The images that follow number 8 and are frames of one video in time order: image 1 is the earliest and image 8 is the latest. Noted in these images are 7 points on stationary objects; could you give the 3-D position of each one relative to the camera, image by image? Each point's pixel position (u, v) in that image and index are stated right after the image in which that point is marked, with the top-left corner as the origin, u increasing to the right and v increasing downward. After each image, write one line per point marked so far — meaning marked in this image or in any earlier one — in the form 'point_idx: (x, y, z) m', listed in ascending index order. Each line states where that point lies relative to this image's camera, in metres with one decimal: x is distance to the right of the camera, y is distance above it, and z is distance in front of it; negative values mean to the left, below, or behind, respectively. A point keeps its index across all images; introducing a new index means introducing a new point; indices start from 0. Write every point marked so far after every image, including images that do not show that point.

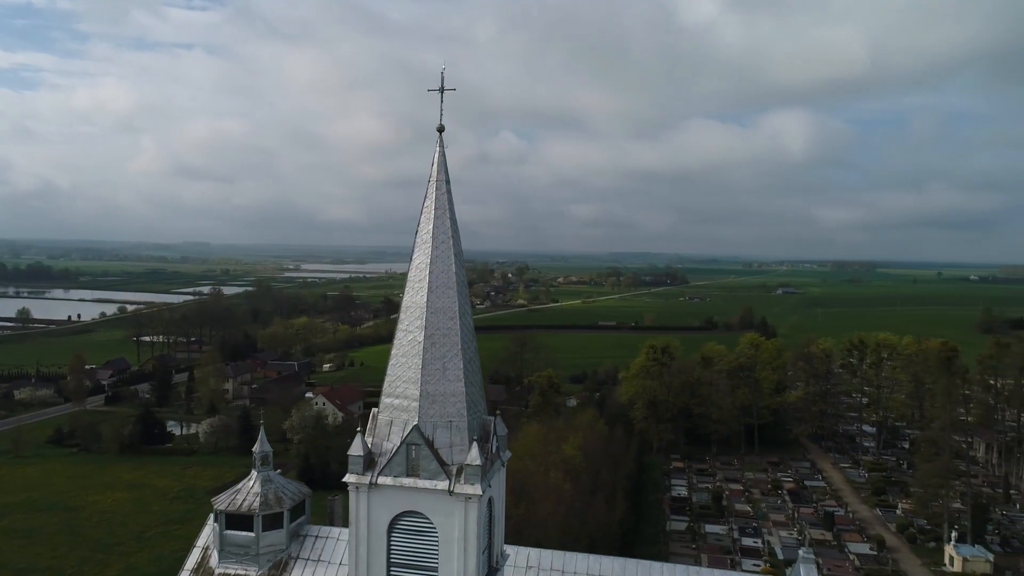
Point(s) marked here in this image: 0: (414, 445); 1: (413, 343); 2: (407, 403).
0: (-1.4, -2.3, +10.5) m
1: (-1.5, -0.8, +10.8) m
2: (-1.5, -1.7, +10.7) m
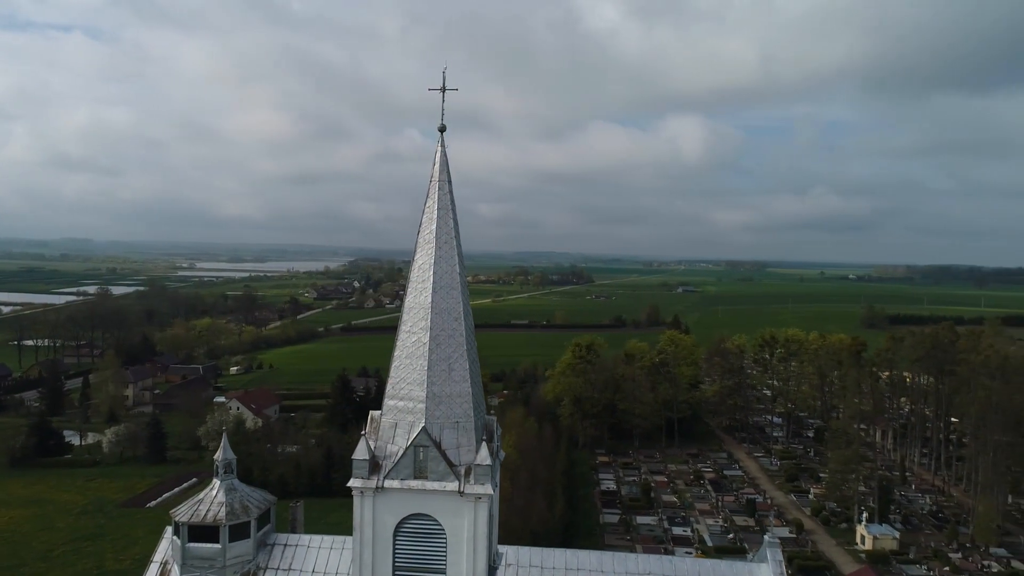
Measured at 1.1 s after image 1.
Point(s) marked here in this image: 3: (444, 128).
0: (-1.3, -2.3, +10.5) m
1: (-1.4, -0.8, +10.8) m
2: (-1.4, -1.7, +10.6) m
3: (-1.1, +2.5, +10.9) m
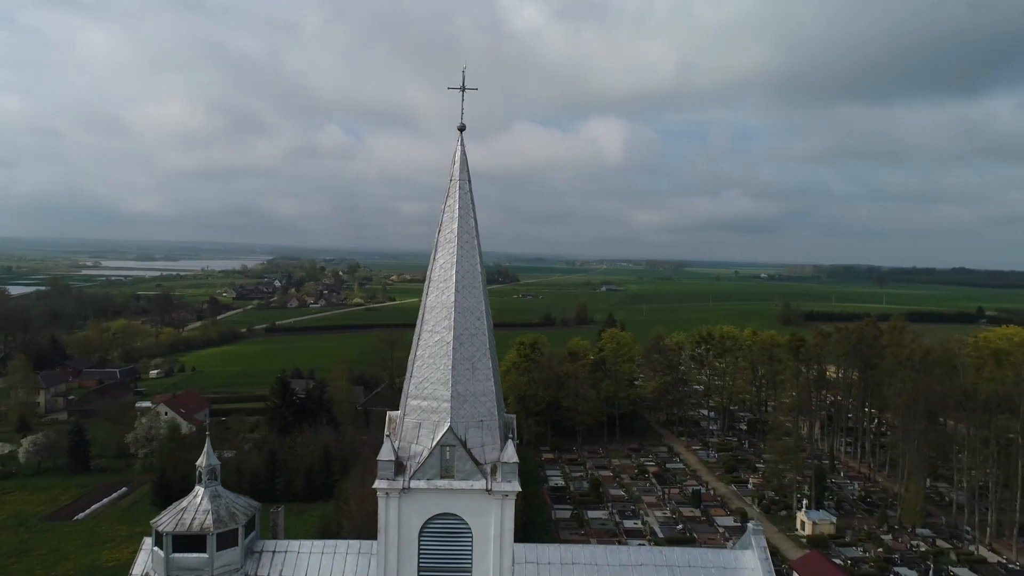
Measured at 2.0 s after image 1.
0: (-0.9, -2.3, +10.5) m
1: (-1.0, -0.8, +10.7) m
2: (-1.1, -1.7, +10.6) m
3: (-0.7, +2.5, +10.9) m
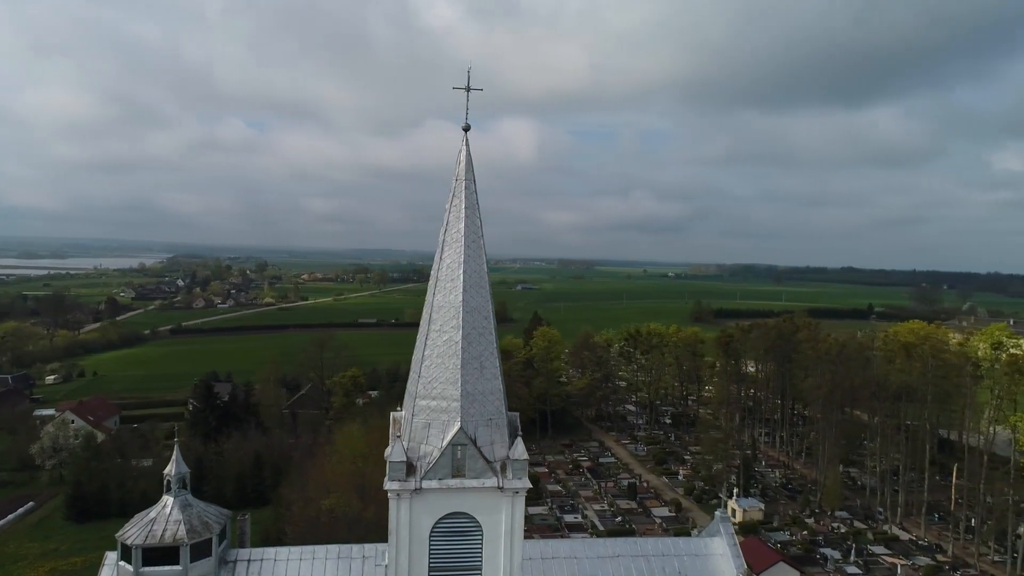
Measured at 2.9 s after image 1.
0: (-0.7, -2.3, +10.5) m
1: (-0.9, -0.8, +10.7) m
2: (-0.9, -1.7, +10.6) m
3: (-0.6, +2.5, +11.0) m
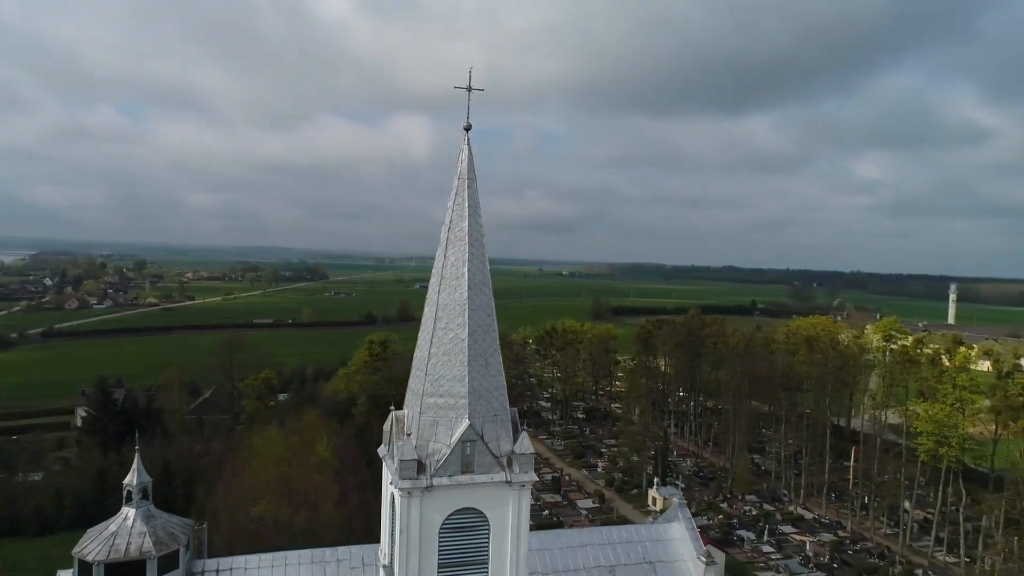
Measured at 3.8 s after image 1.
0: (-0.6, -2.2, +10.5) m
1: (-0.8, -0.8, +10.9) m
2: (-0.9, -1.7, +10.7) m
3: (-0.7, +2.5, +11.1) m
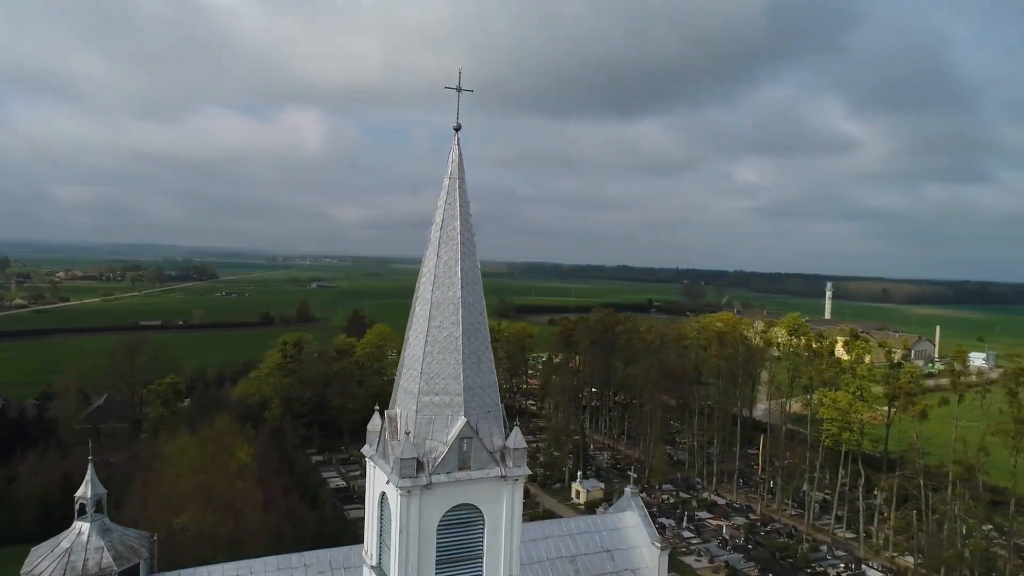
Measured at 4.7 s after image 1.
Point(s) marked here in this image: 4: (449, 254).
0: (-0.7, -2.2, +10.7) m
1: (-0.9, -0.8, +11.0) m
2: (-0.9, -1.7, +10.8) m
3: (-0.8, +2.5, +11.2) m
4: (-1.0, +0.5, +11.2) m
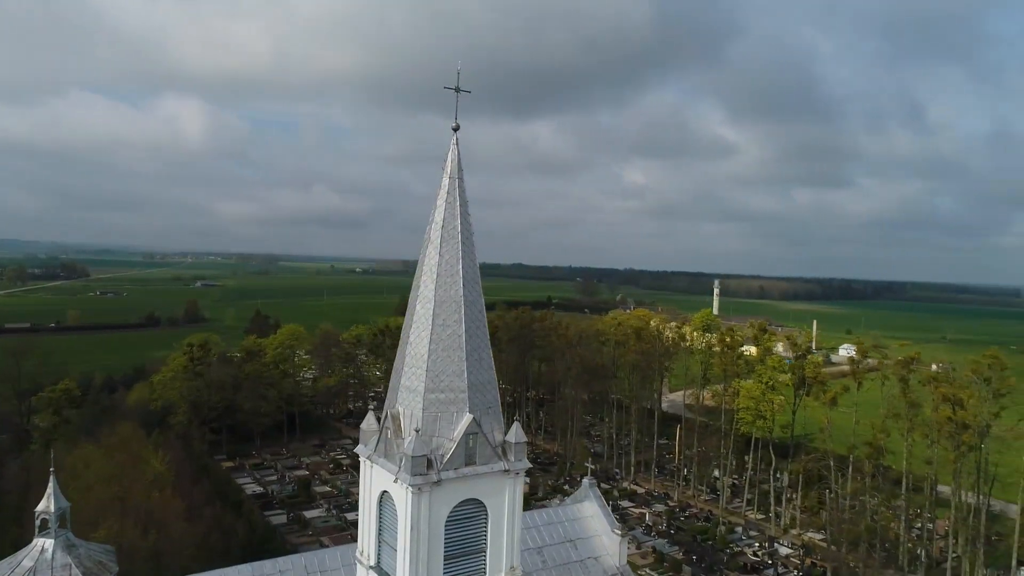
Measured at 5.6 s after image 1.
0: (-0.6, -2.2, +10.9) m
1: (-0.9, -0.8, +11.1) m
2: (-0.9, -1.6, +11.0) m
3: (-0.8, +2.6, +11.4) m
4: (-0.9, +0.5, +11.3) m
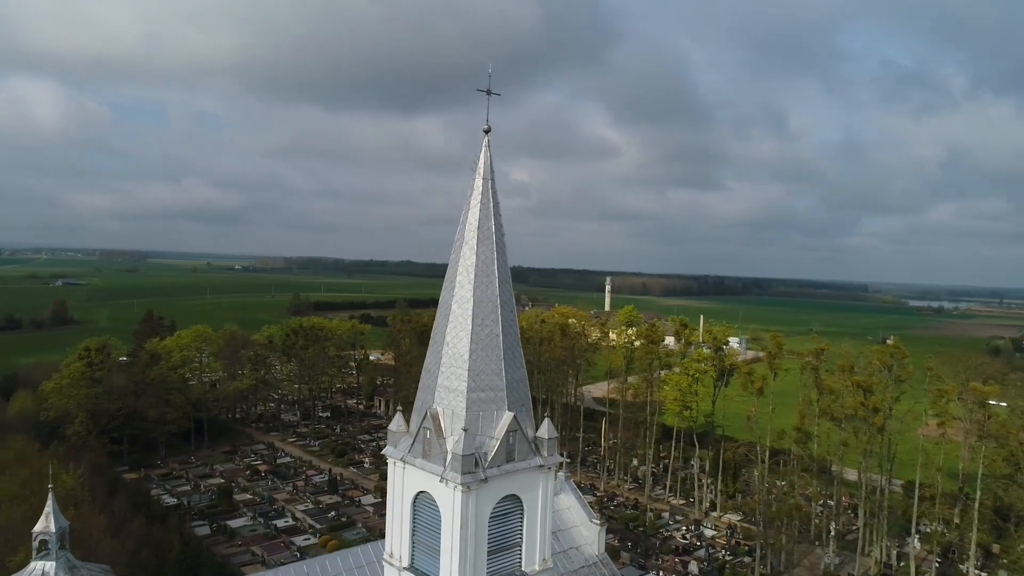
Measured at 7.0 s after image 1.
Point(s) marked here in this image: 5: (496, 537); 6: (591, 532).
0: (0.0, -2.2, +11.1) m
1: (-0.3, -0.8, +11.3) m
2: (-0.3, -1.6, +11.2) m
3: (-0.3, +2.5, +11.6) m
4: (-0.4, +0.5, +11.5) m
5: (-0.2, -3.9, +11.2) m
6: (+1.9, -6.1, +18.2) m
